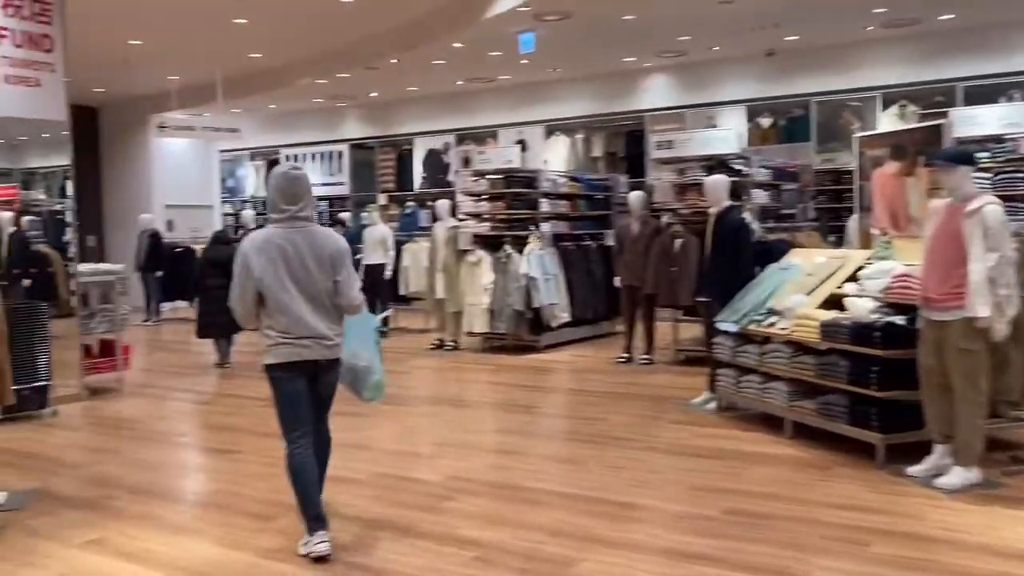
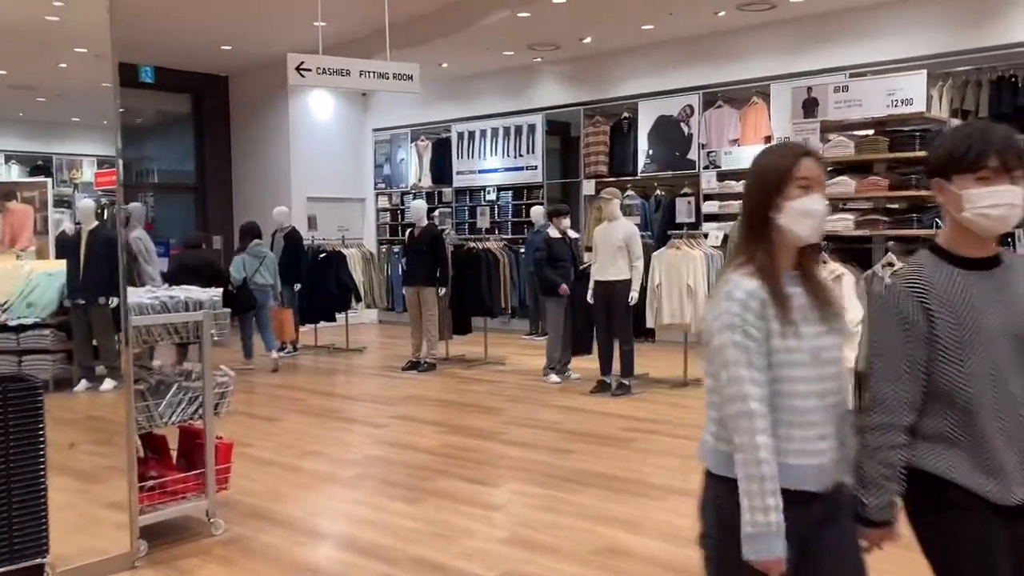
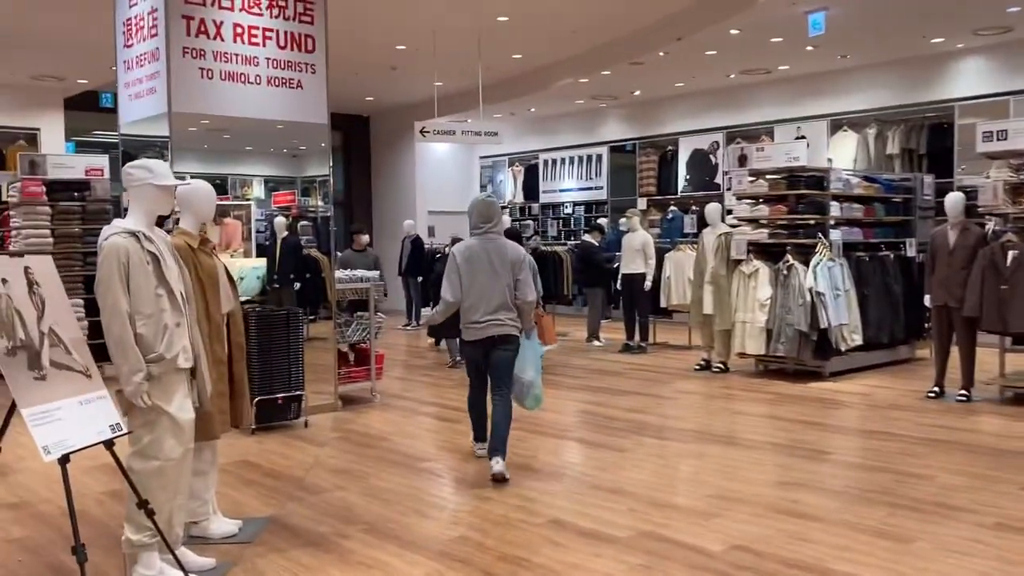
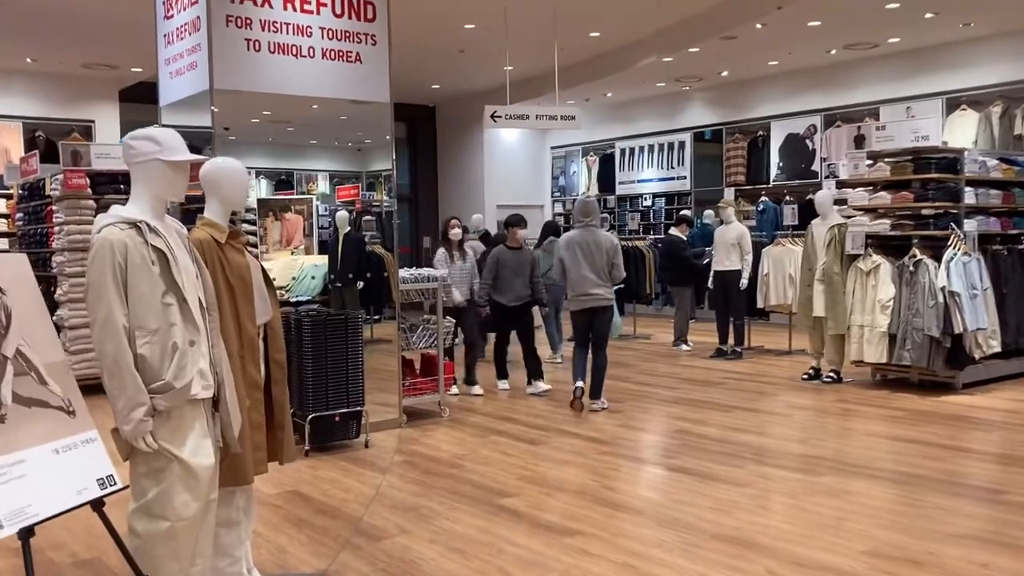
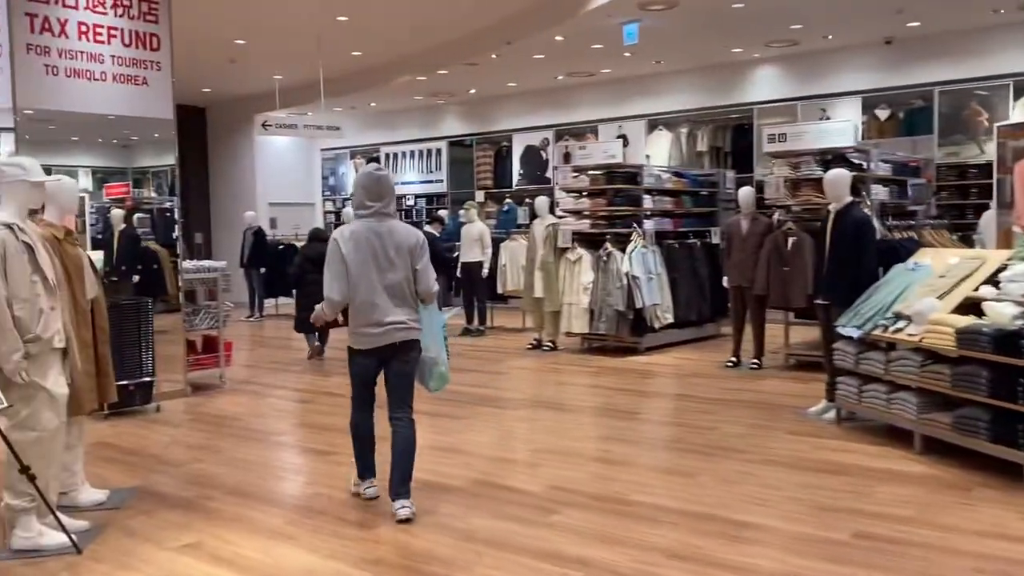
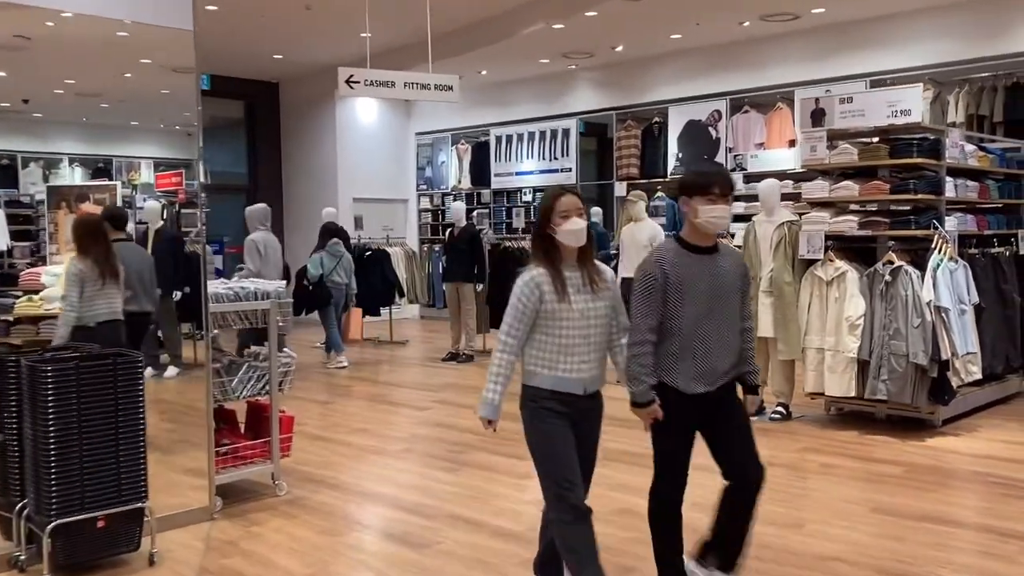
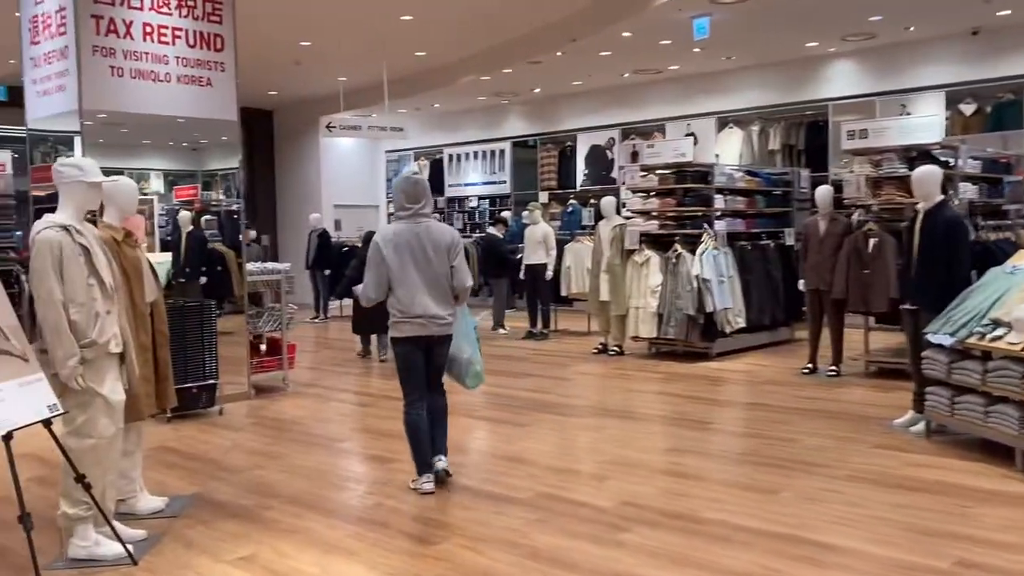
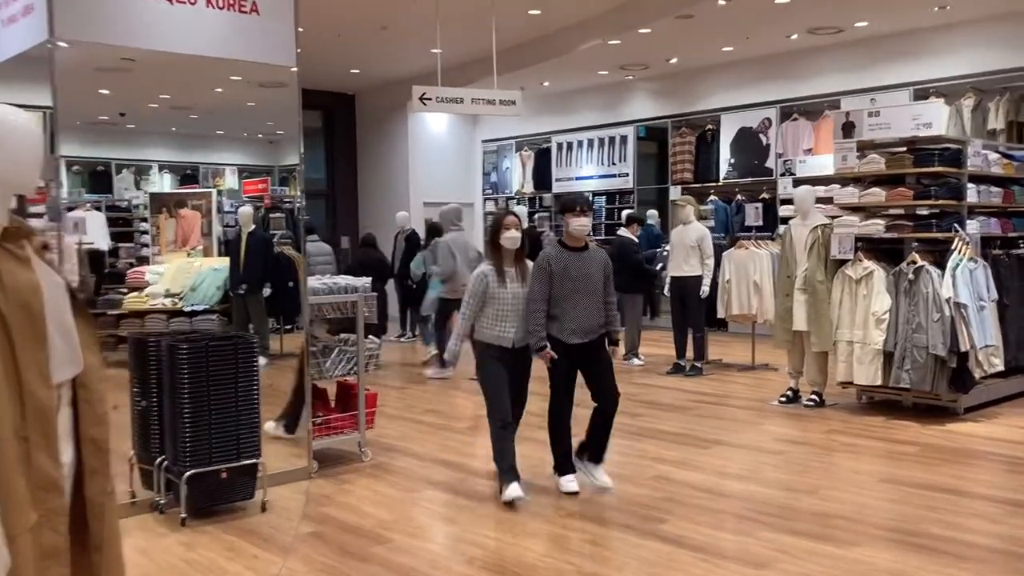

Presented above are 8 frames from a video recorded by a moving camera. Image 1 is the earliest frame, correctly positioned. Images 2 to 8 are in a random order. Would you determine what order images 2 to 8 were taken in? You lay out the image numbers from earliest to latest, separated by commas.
5, 7, 3, 4, 8, 6, 2
